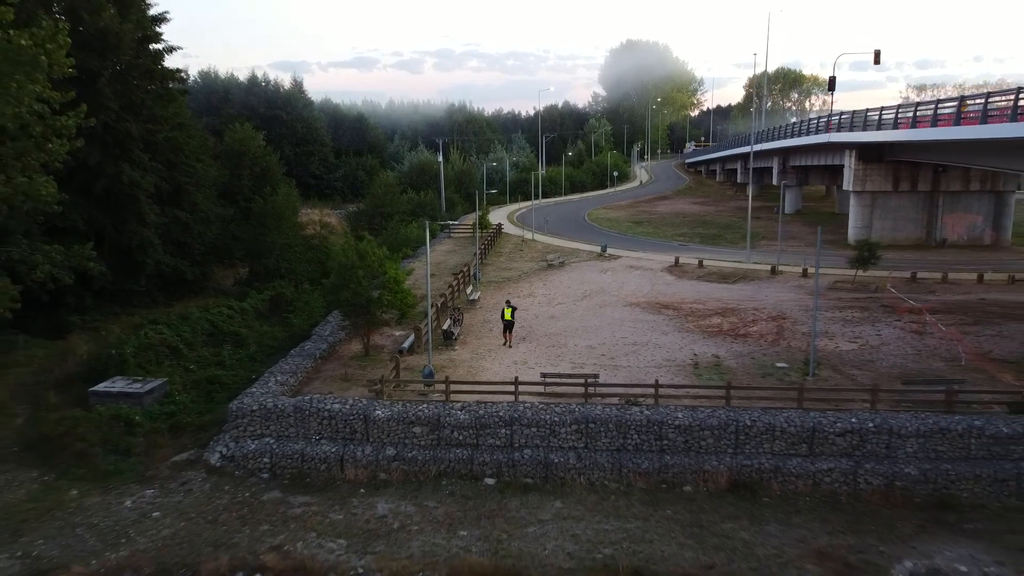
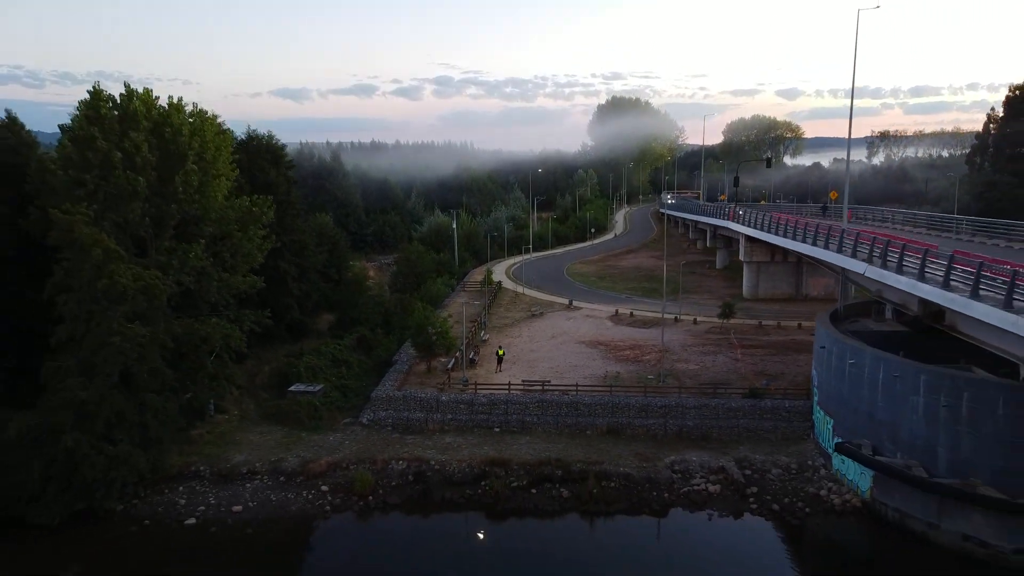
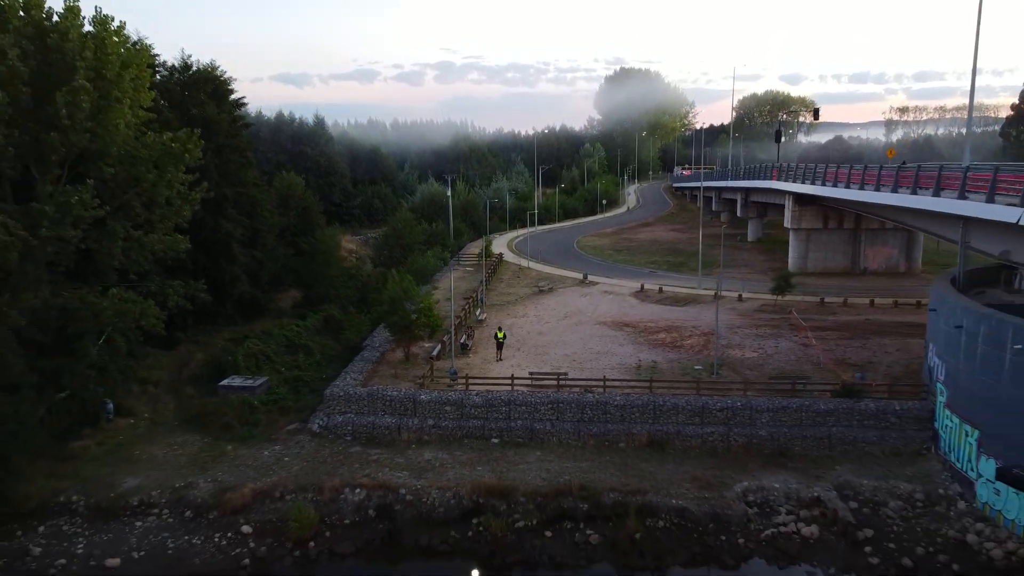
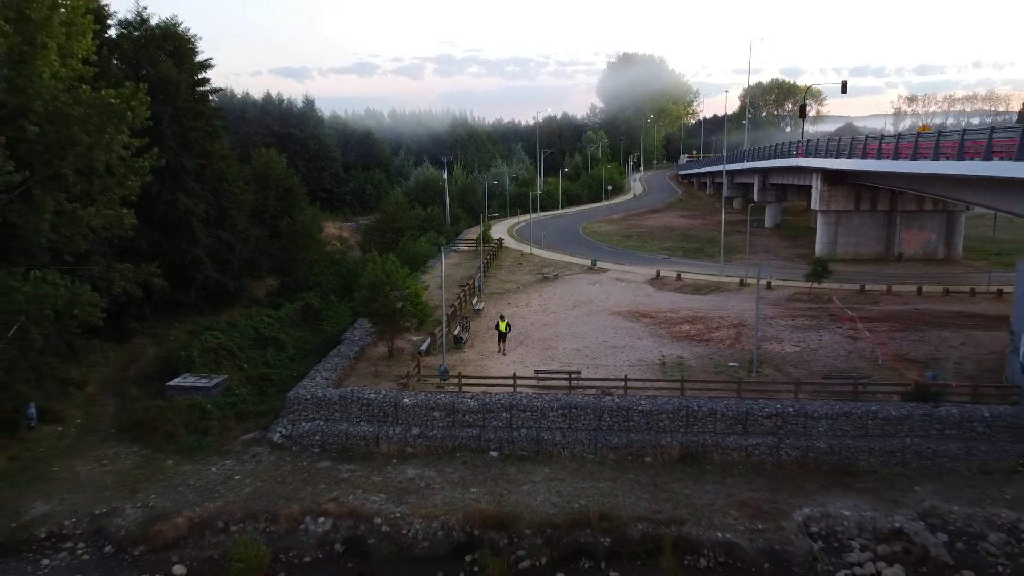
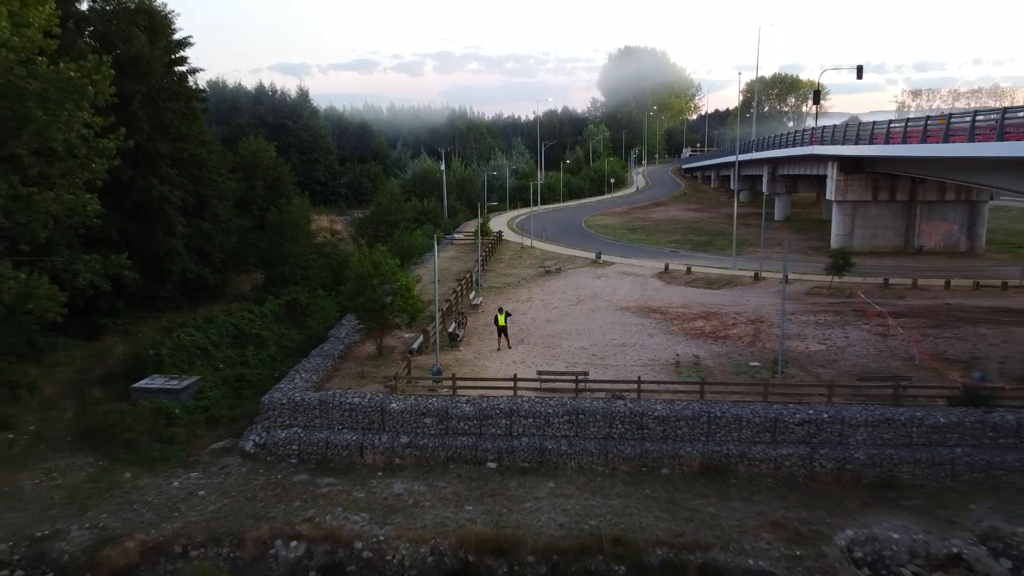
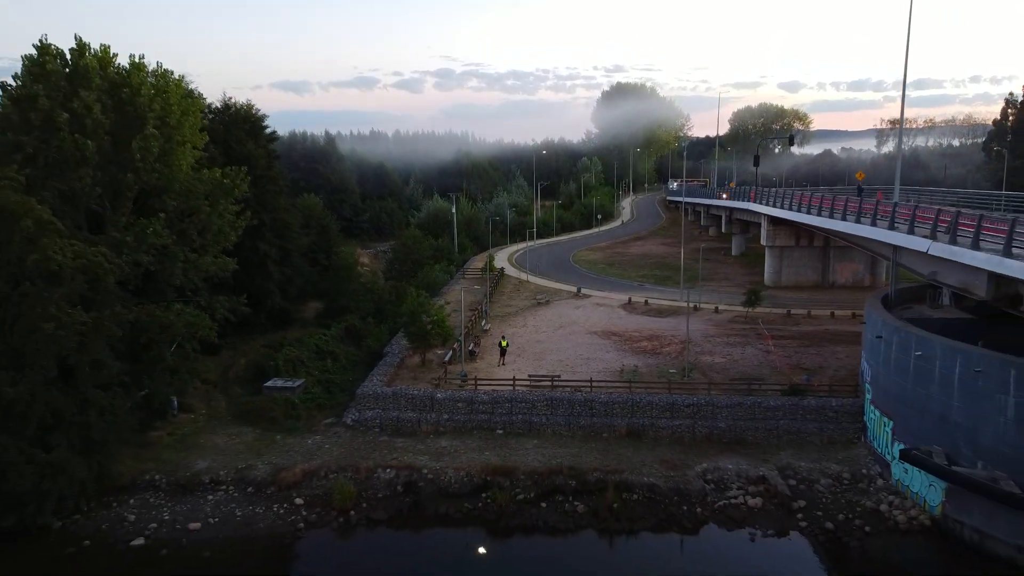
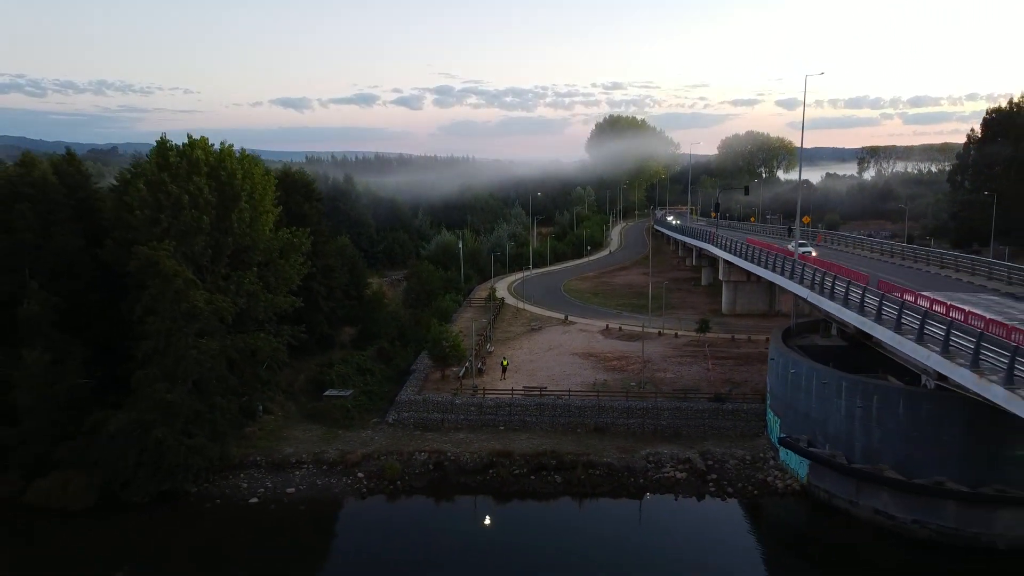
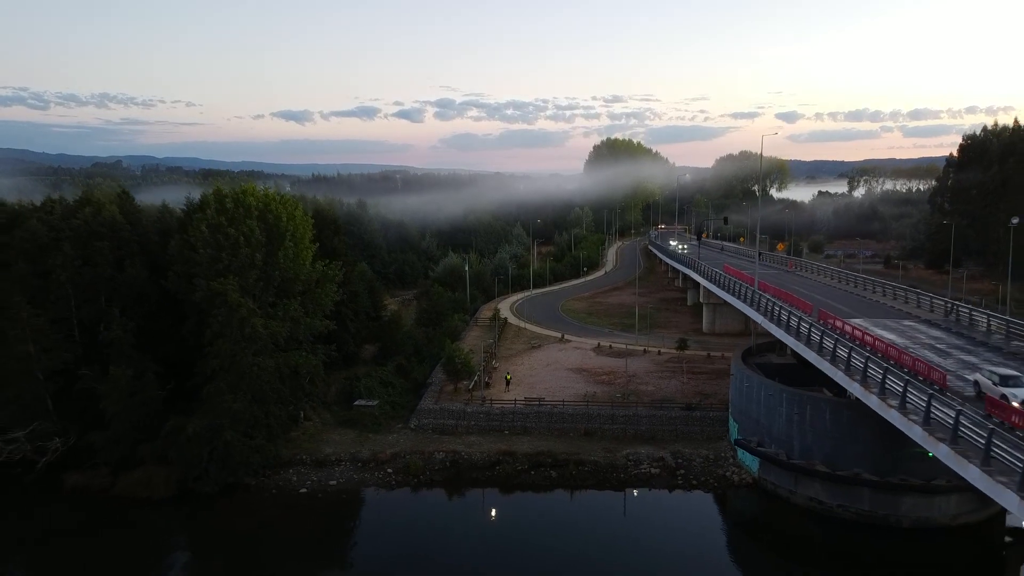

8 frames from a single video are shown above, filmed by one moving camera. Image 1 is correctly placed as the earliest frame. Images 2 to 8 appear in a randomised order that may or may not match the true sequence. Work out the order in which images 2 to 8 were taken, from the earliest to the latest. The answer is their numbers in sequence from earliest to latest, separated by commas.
5, 4, 3, 6, 2, 7, 8
